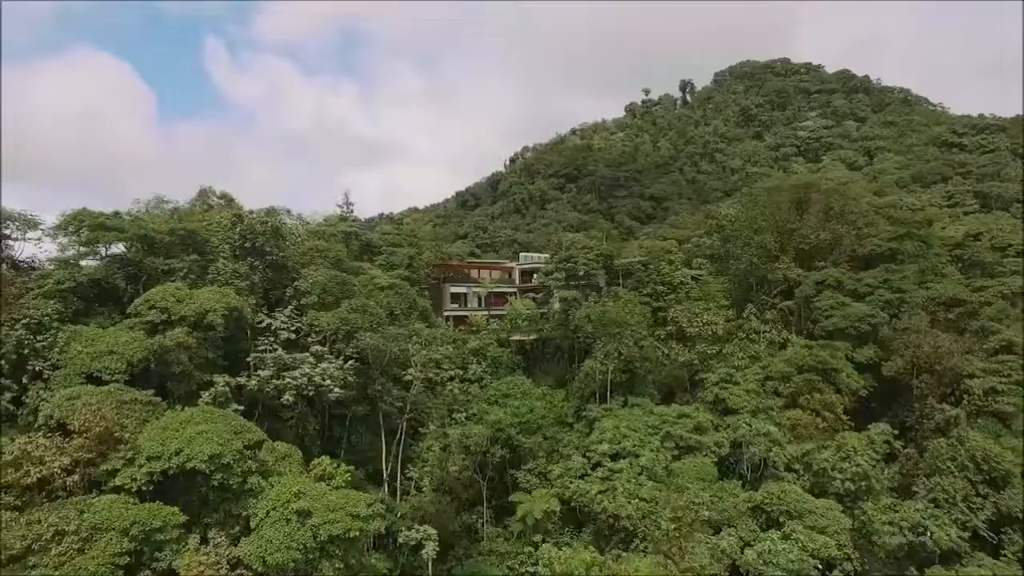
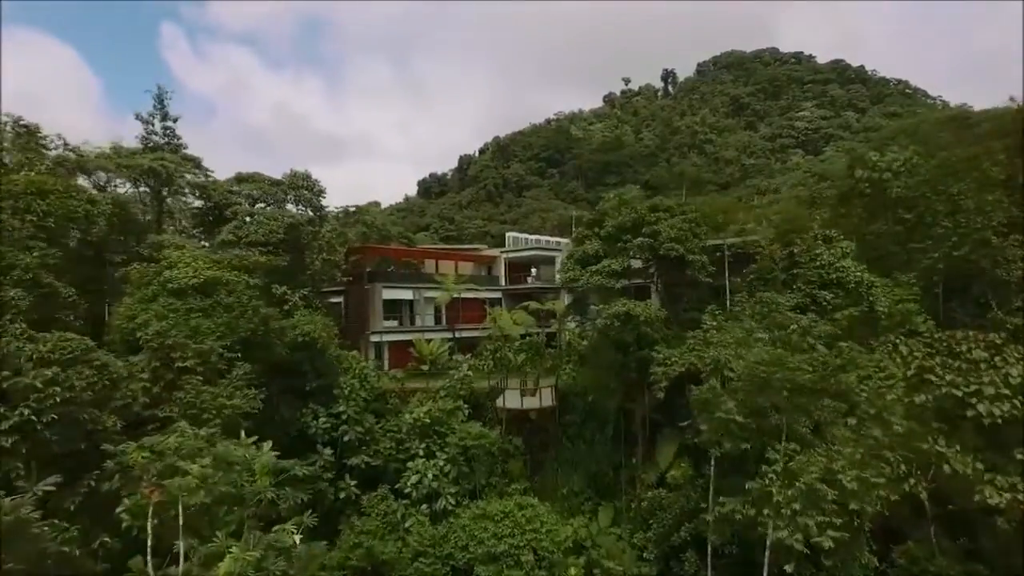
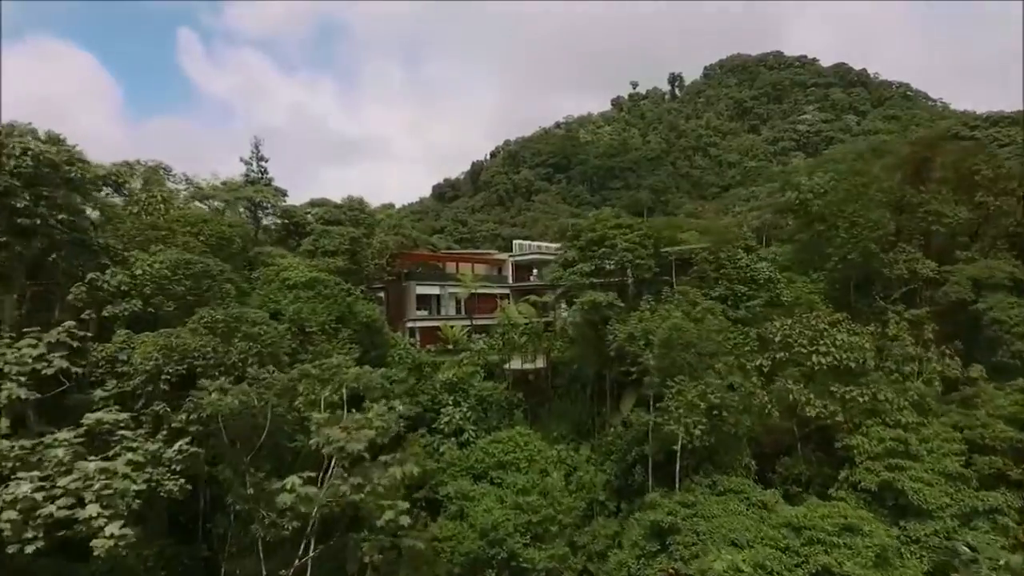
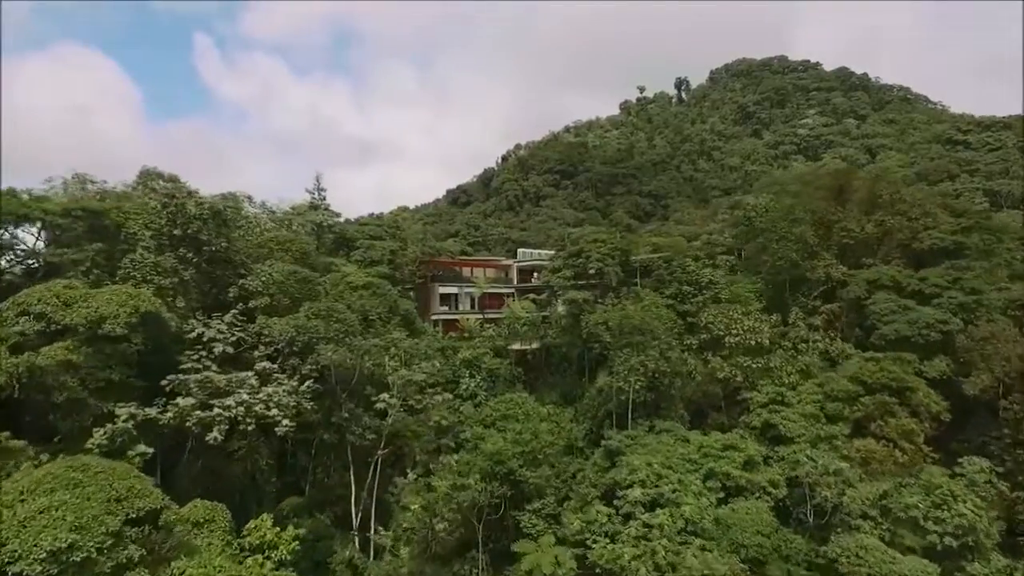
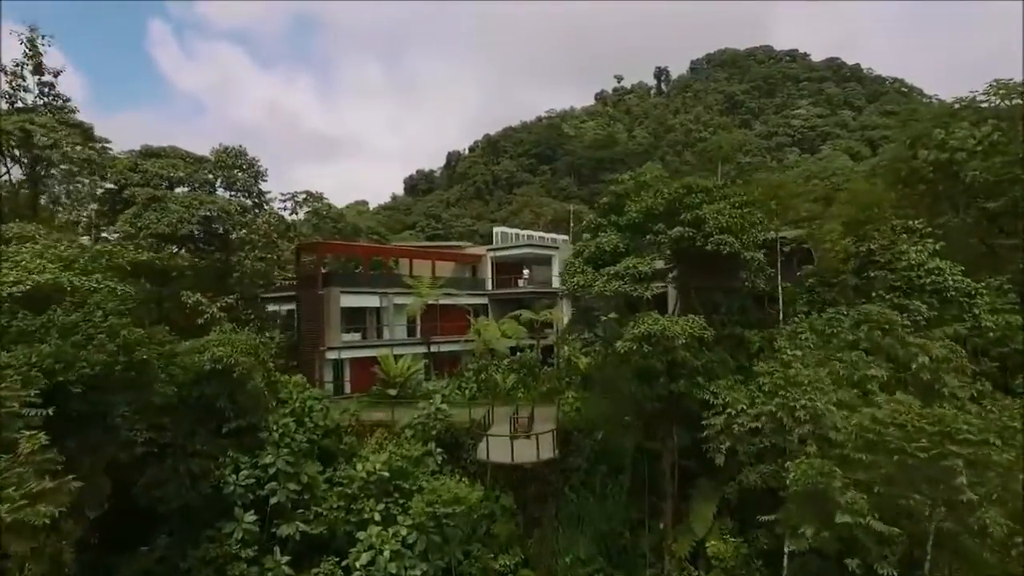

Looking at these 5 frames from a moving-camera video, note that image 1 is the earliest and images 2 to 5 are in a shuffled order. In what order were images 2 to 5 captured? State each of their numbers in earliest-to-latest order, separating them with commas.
4, 3, 2, 5
